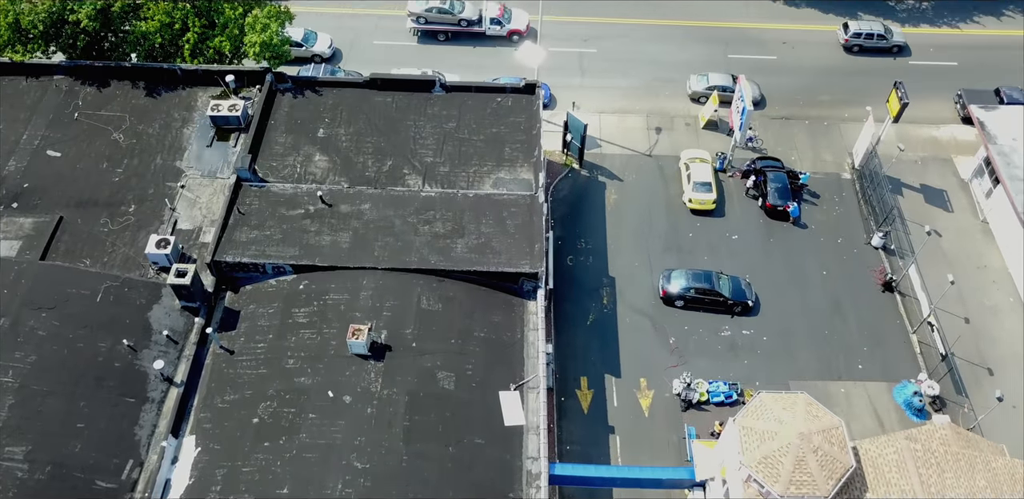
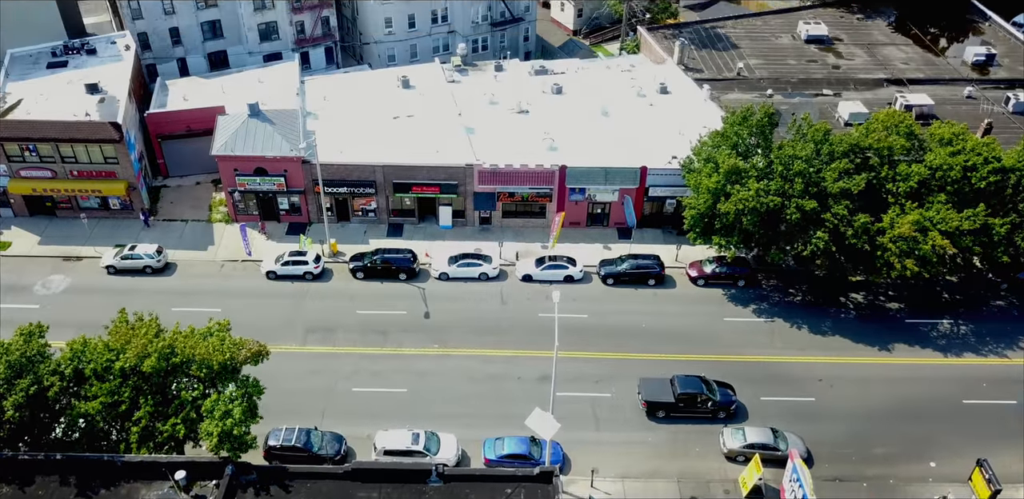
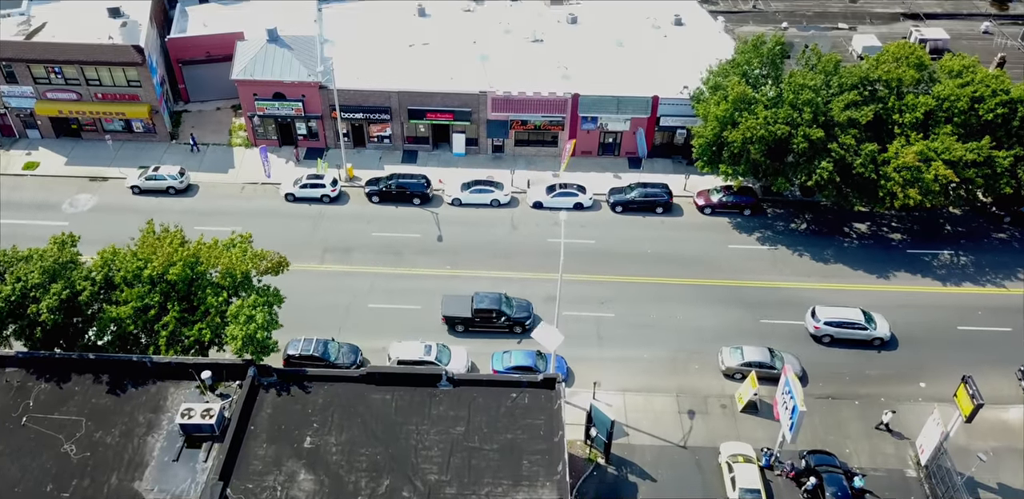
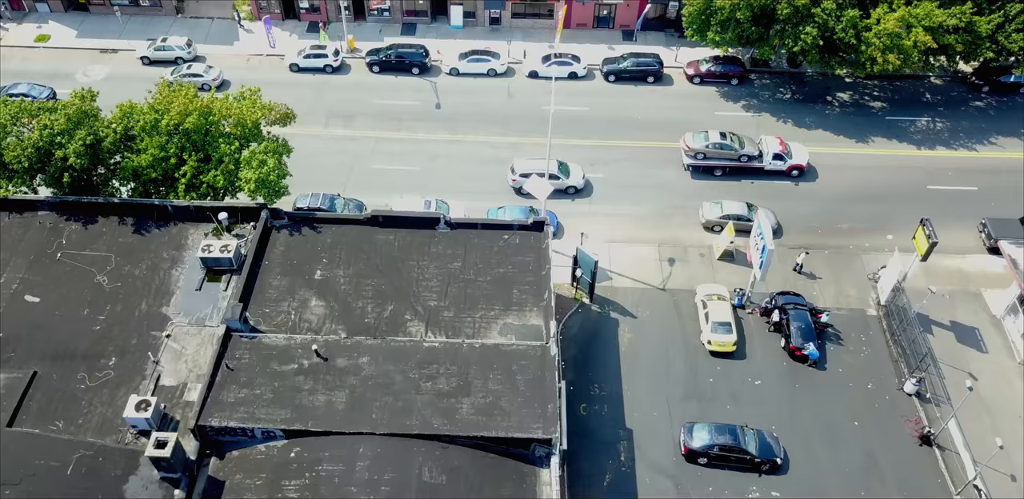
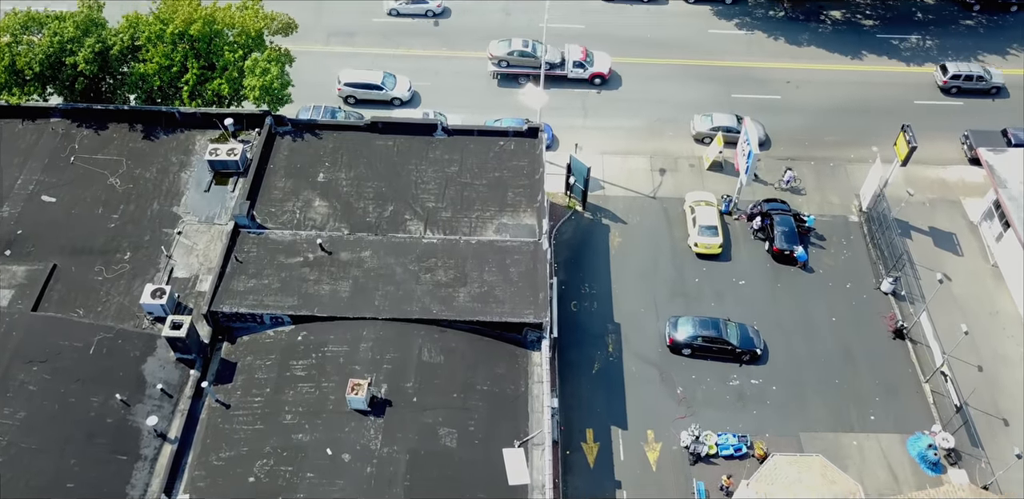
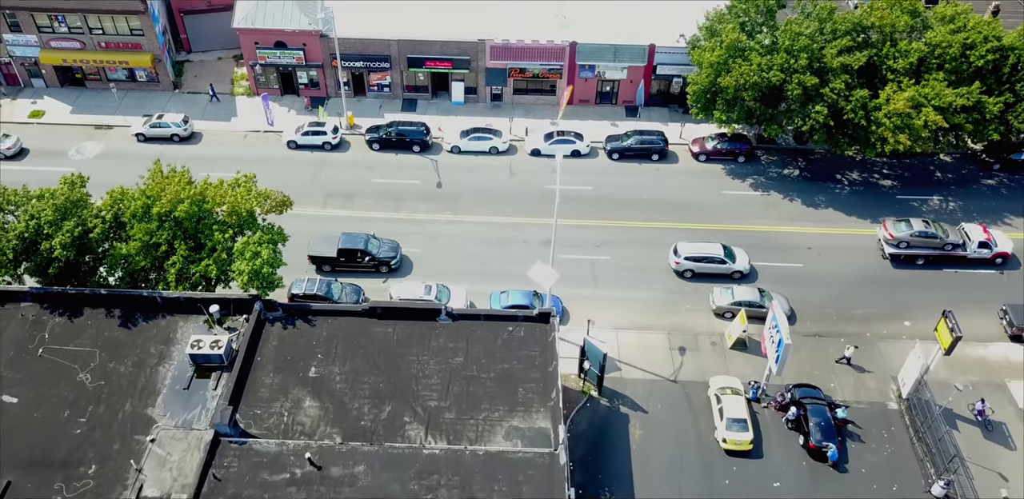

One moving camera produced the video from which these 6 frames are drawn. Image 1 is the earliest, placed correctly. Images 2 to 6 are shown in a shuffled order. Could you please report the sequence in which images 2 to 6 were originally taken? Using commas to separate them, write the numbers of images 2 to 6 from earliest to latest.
5, 4, 6, 3, 2
